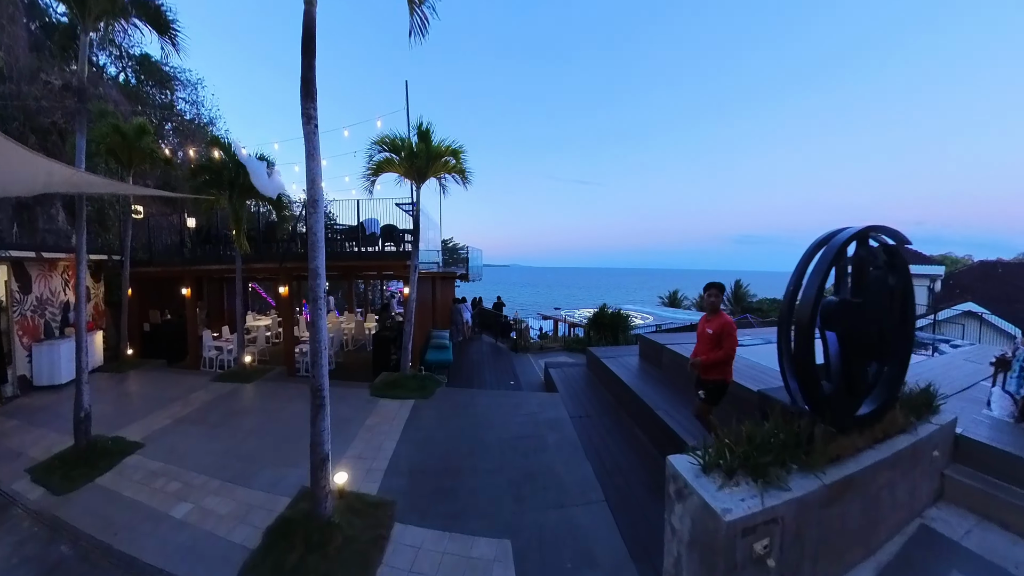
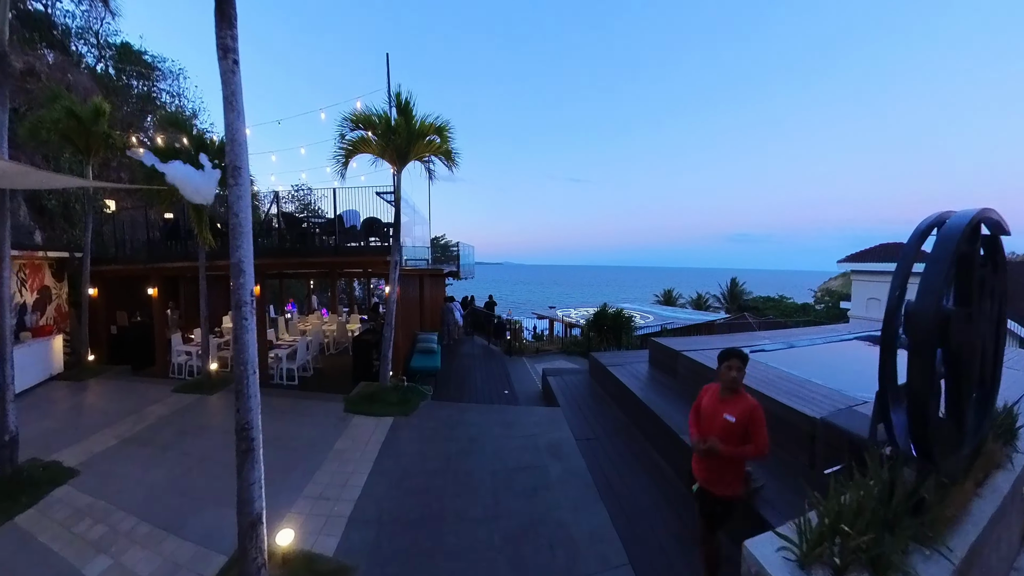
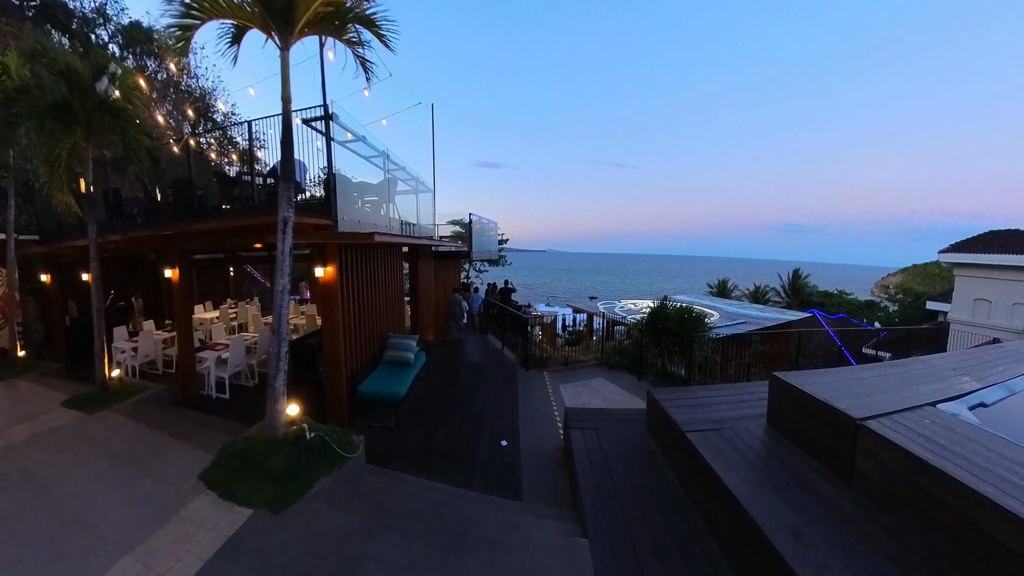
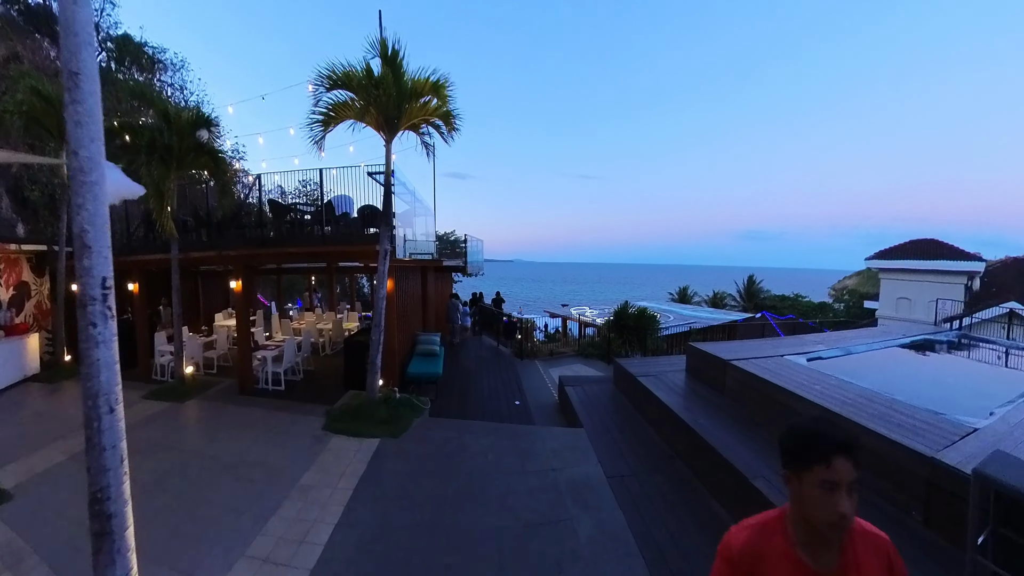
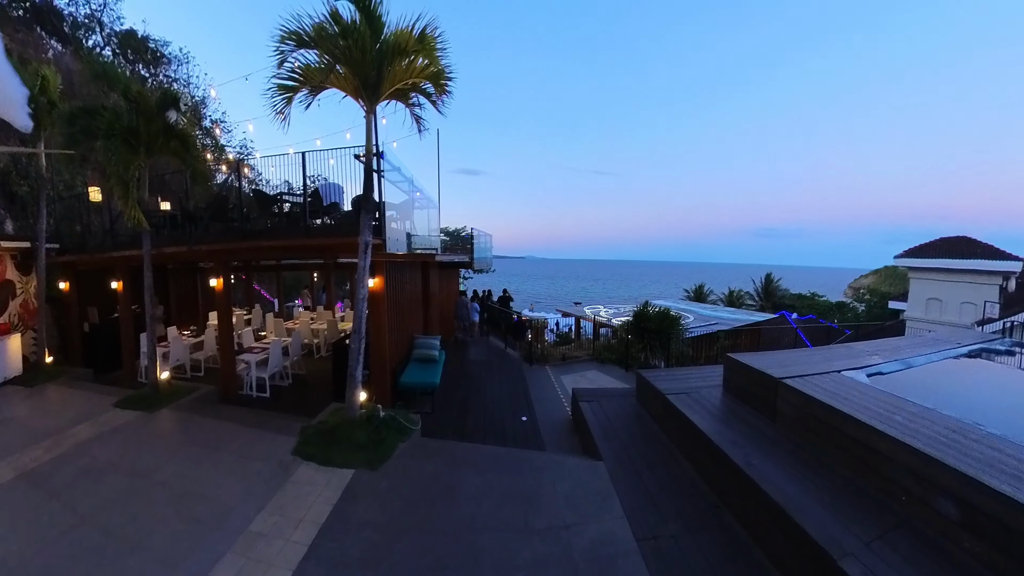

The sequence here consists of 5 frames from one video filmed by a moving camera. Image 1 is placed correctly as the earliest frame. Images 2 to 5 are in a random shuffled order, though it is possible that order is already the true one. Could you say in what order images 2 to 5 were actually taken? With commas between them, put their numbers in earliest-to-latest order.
2, 4, 5, 3
